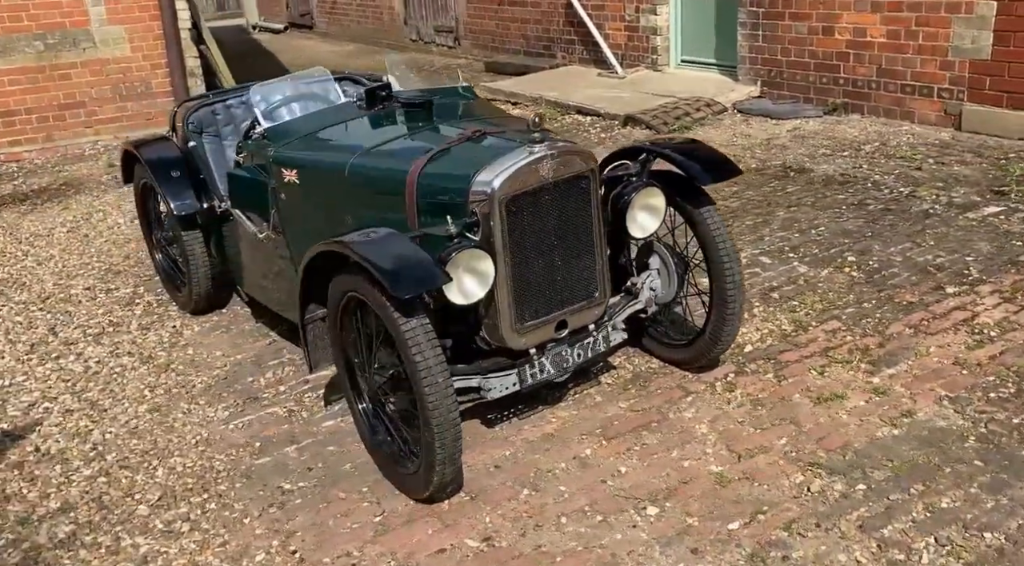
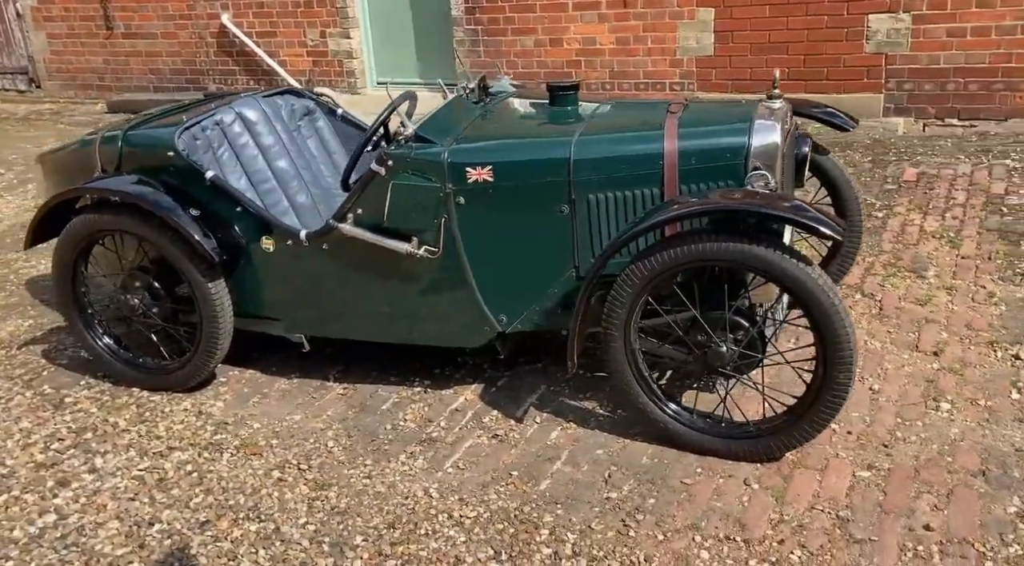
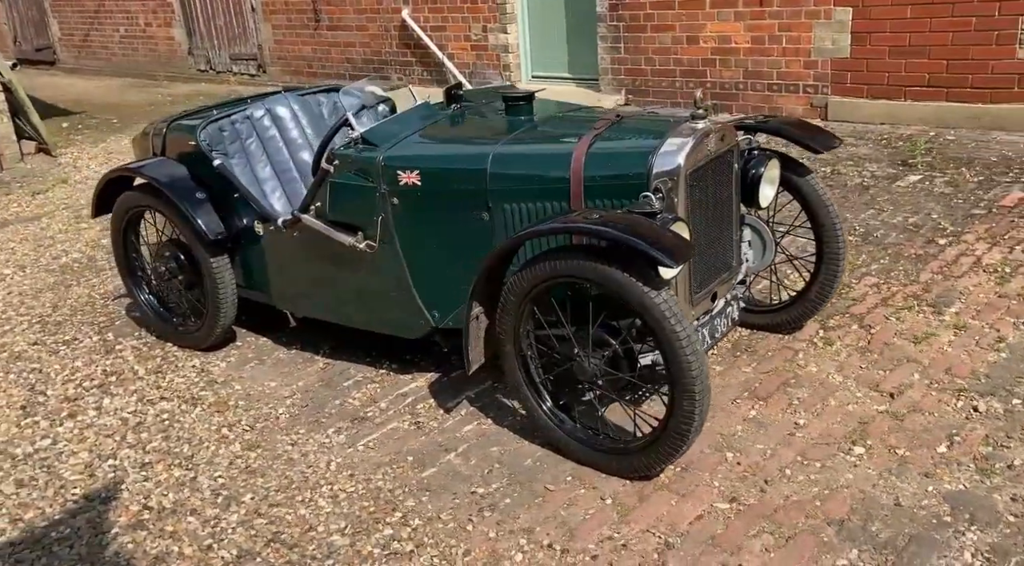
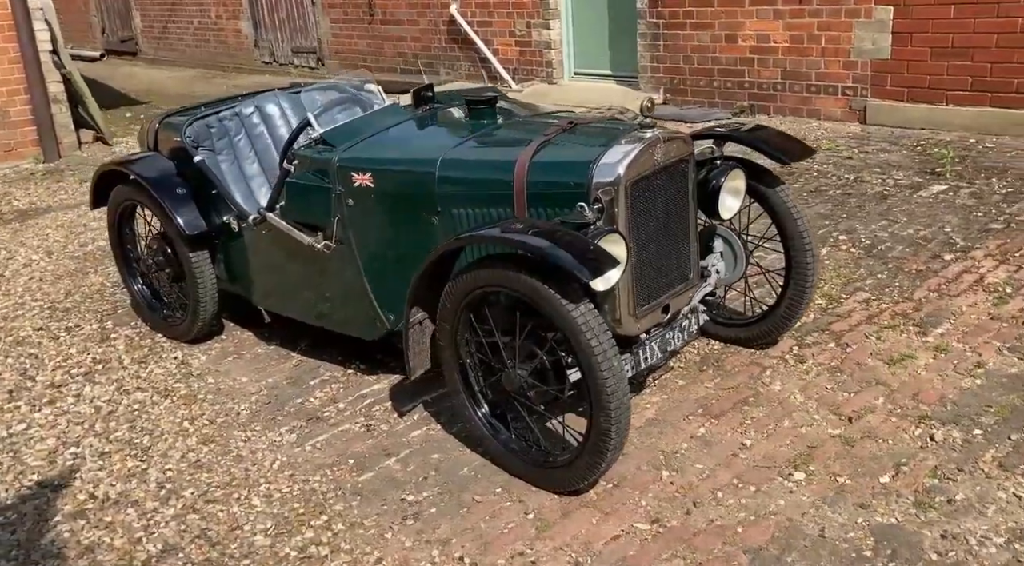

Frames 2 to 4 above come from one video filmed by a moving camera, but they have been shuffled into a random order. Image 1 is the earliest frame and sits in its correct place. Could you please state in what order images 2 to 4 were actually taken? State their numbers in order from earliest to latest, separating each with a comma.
4, 3, 2
